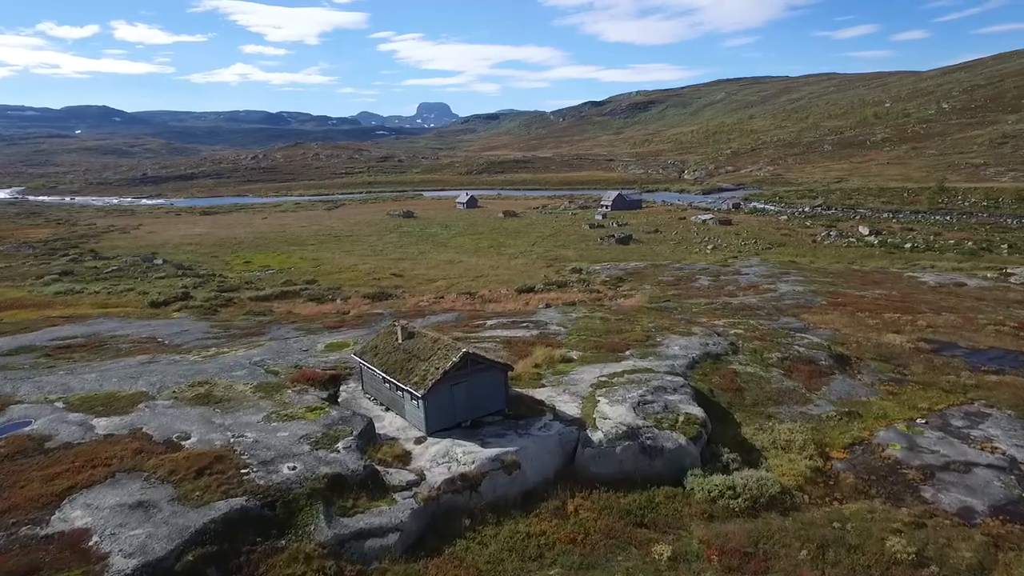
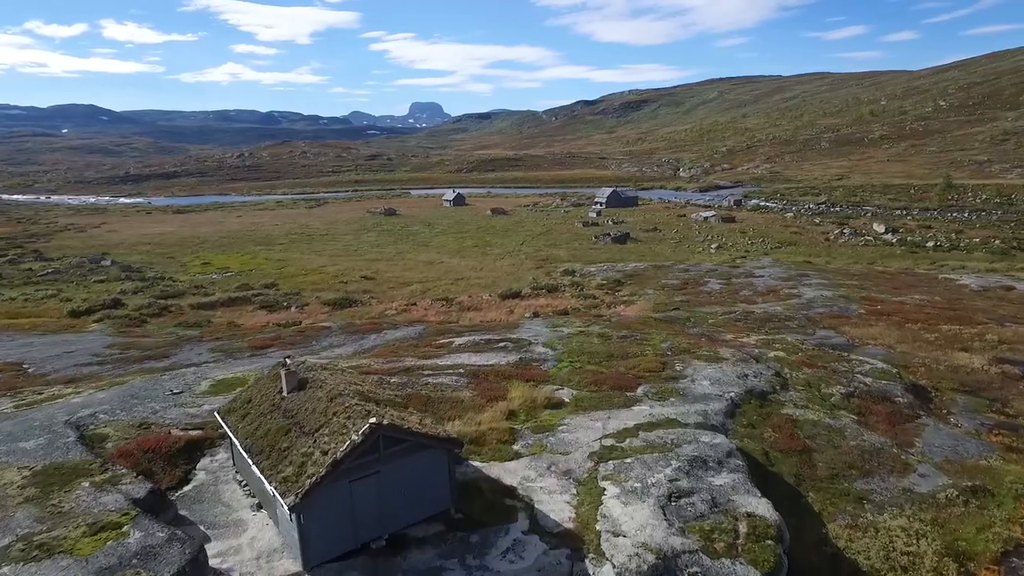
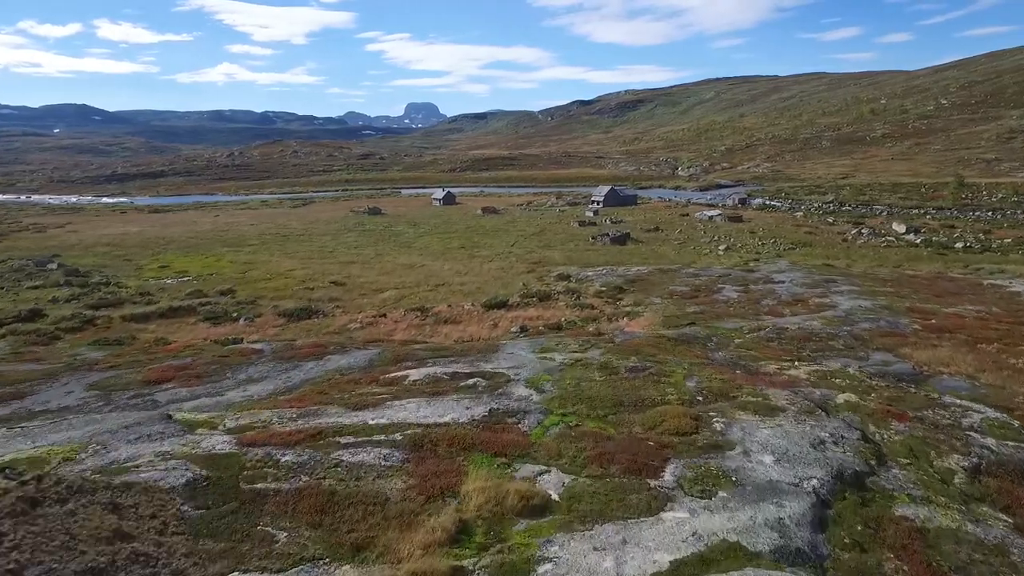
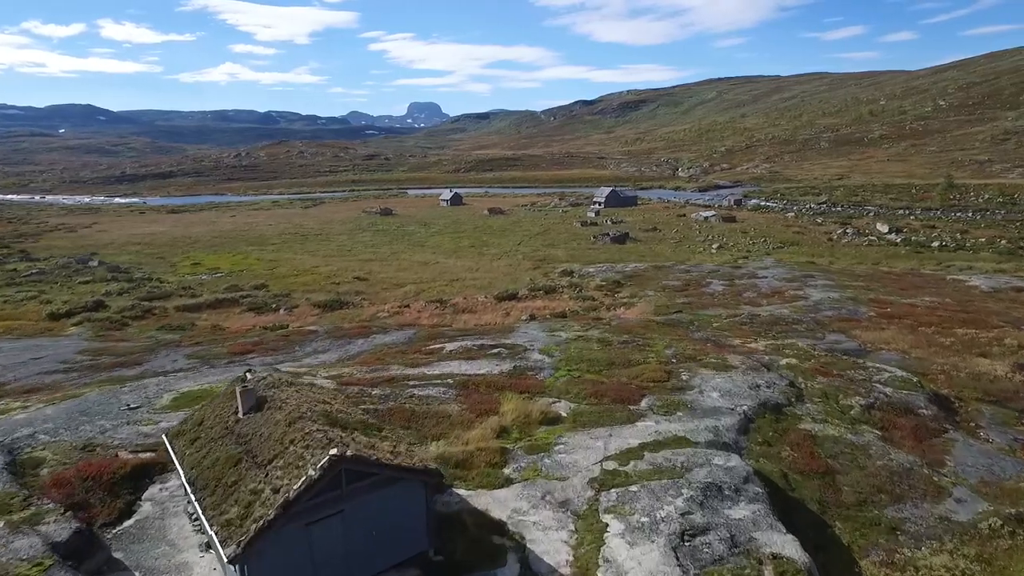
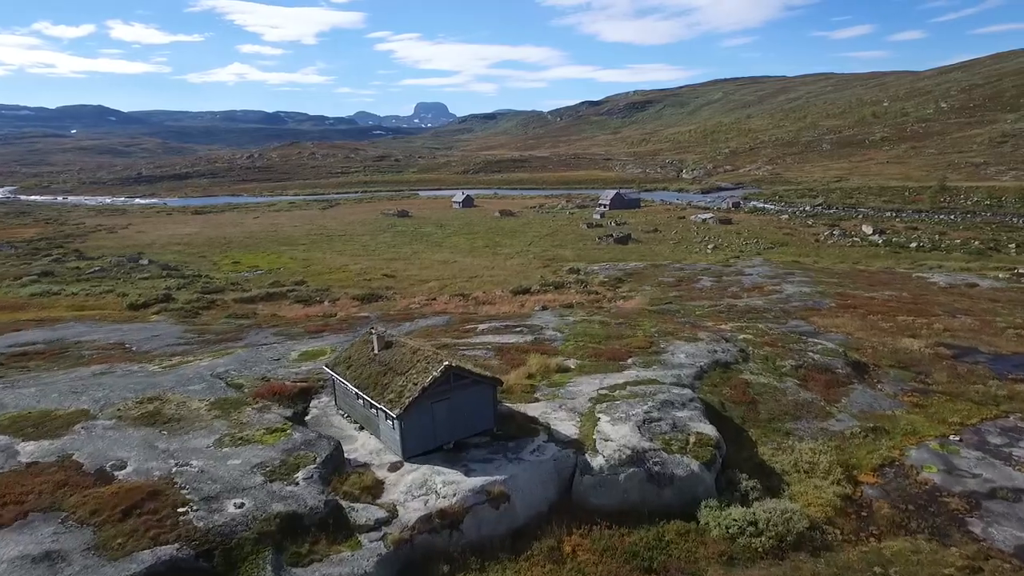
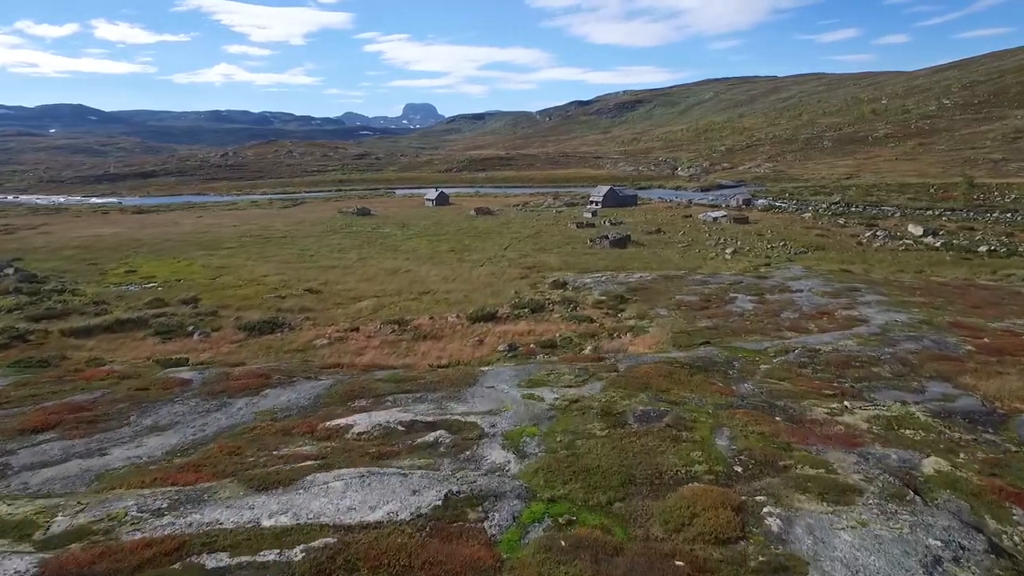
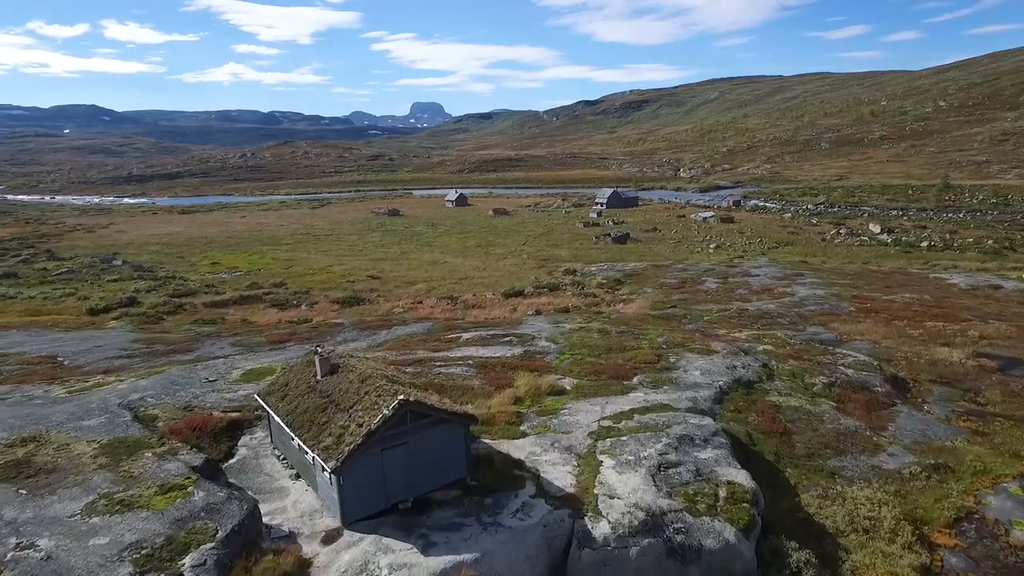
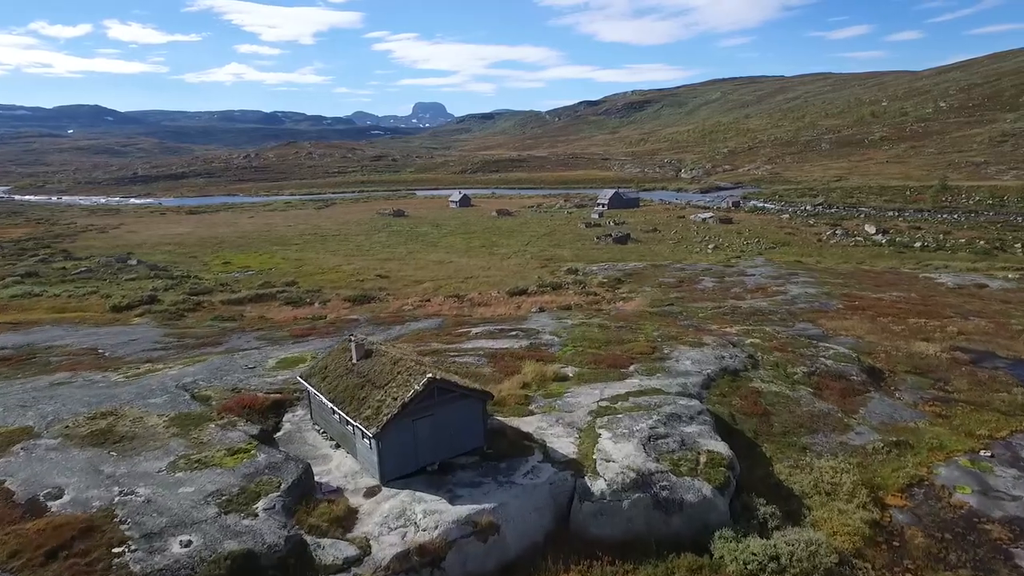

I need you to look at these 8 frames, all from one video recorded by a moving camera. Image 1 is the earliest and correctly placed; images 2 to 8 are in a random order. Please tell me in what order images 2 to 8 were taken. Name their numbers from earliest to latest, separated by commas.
5, 8, 7, 2, 4, 3, 6
